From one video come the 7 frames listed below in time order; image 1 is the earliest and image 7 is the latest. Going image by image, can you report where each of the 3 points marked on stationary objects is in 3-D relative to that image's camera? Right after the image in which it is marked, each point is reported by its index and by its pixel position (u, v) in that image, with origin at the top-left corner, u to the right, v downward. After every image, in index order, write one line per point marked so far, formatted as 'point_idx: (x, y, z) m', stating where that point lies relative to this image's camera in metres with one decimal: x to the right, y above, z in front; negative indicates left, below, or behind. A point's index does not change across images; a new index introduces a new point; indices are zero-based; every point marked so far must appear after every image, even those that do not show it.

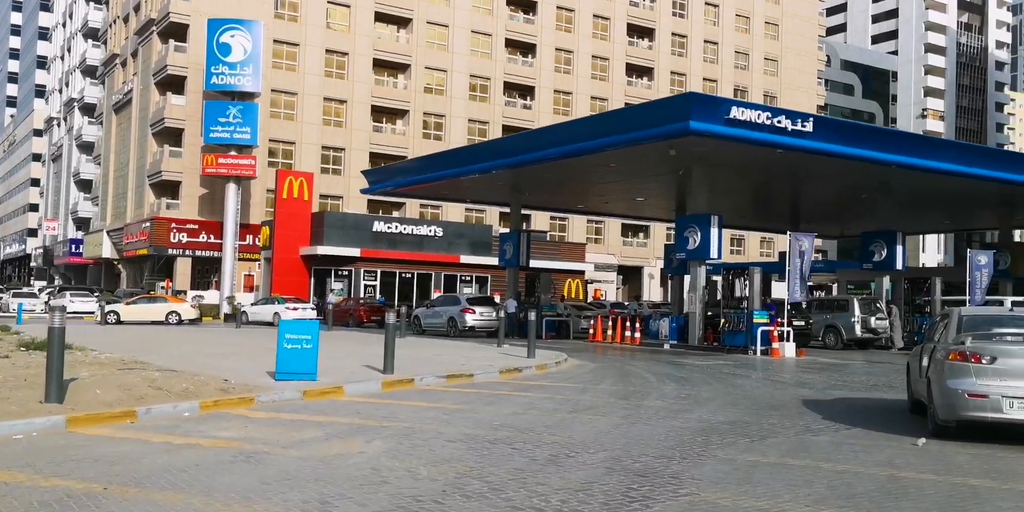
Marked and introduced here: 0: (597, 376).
0: (+1.5, -2.1, +16.5) m
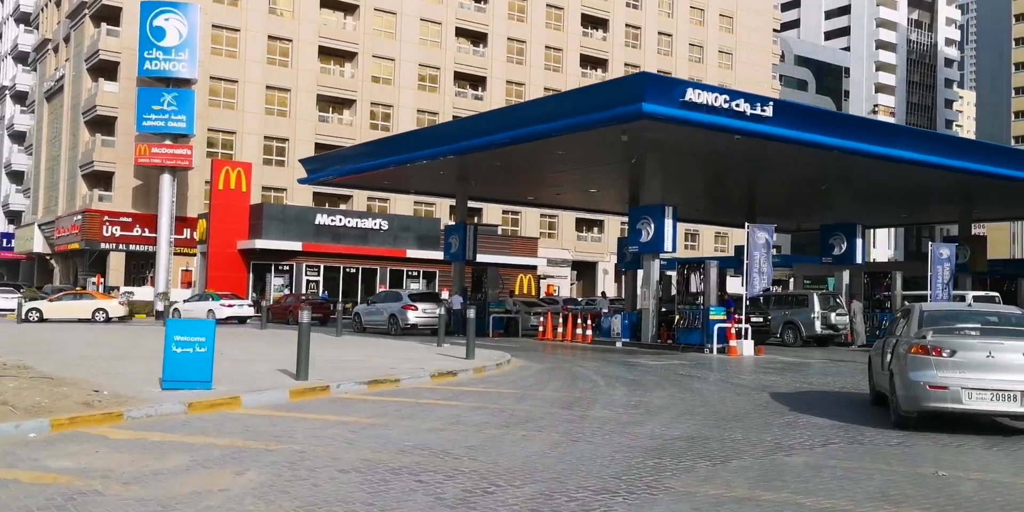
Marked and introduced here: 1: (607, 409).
0: (+0.5, -1.9, +15.0) m
1: (+1.1, -1.8, +11.0) m
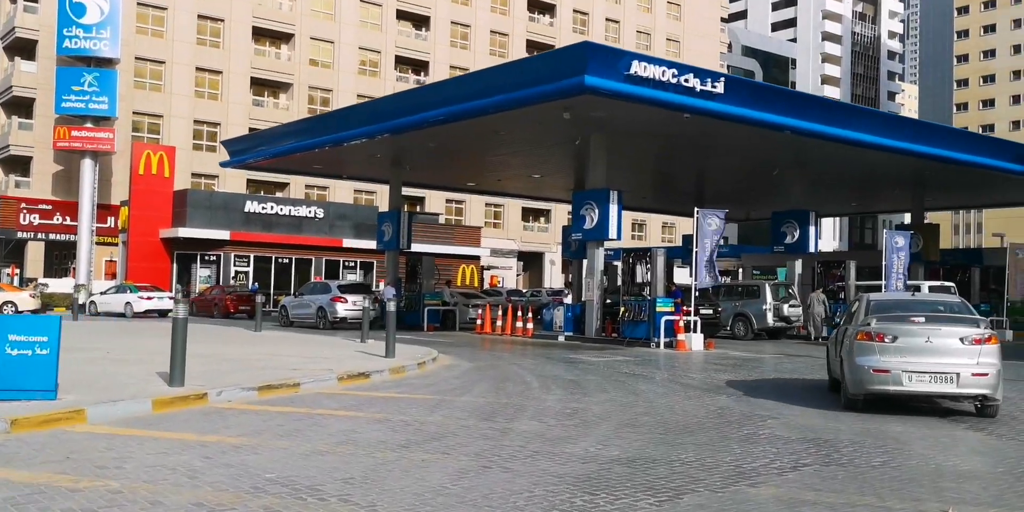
0: (-0.6, -1.7, +13.2) m
1: (+0.2, -1.6, +9.3) m
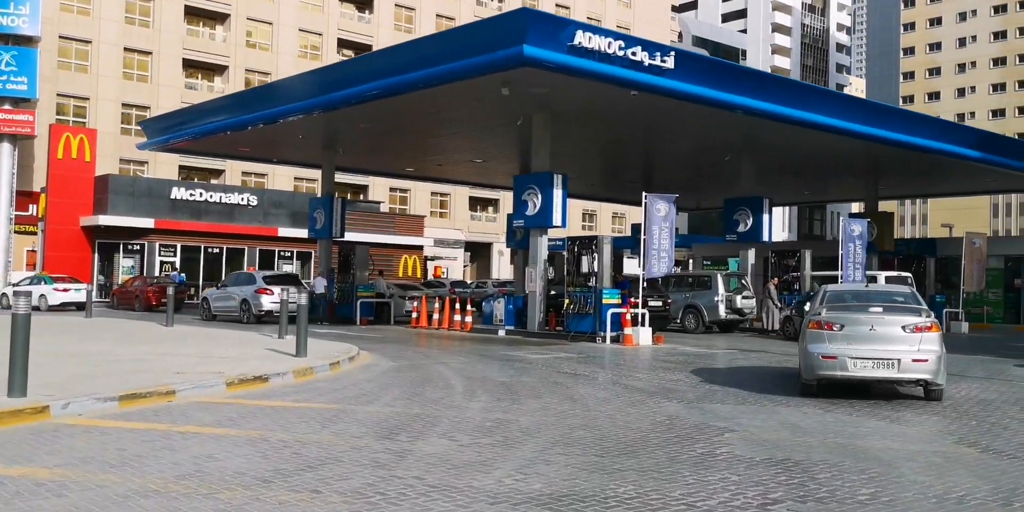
0: (-1.6, -1.6, +11.5) m
1: (-0.5, -1.5, +7.7) m
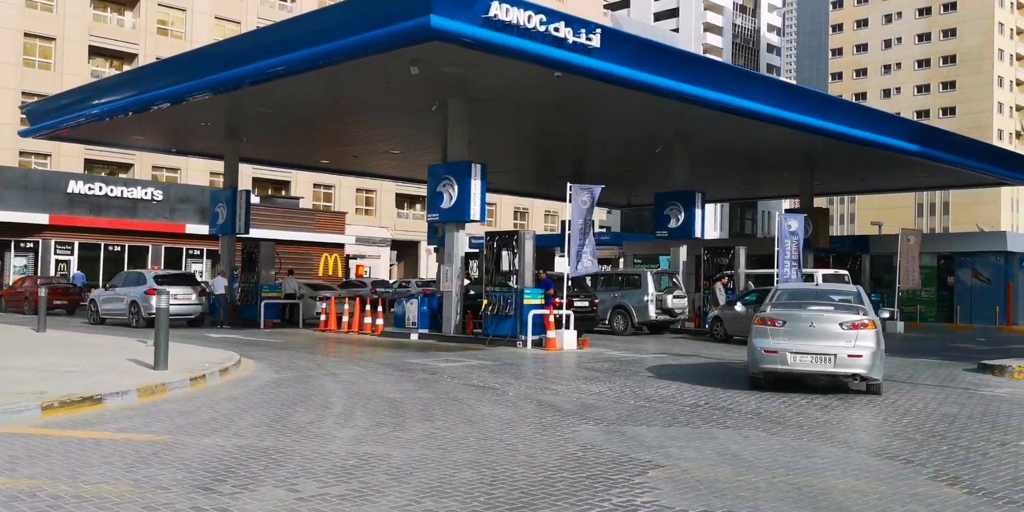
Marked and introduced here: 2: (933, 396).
0: (-2.7, -1.5, +9.6) m
1: (-1.4, -1.4, +5.8) m
2: (+5.1, -1.7, +11.6) m
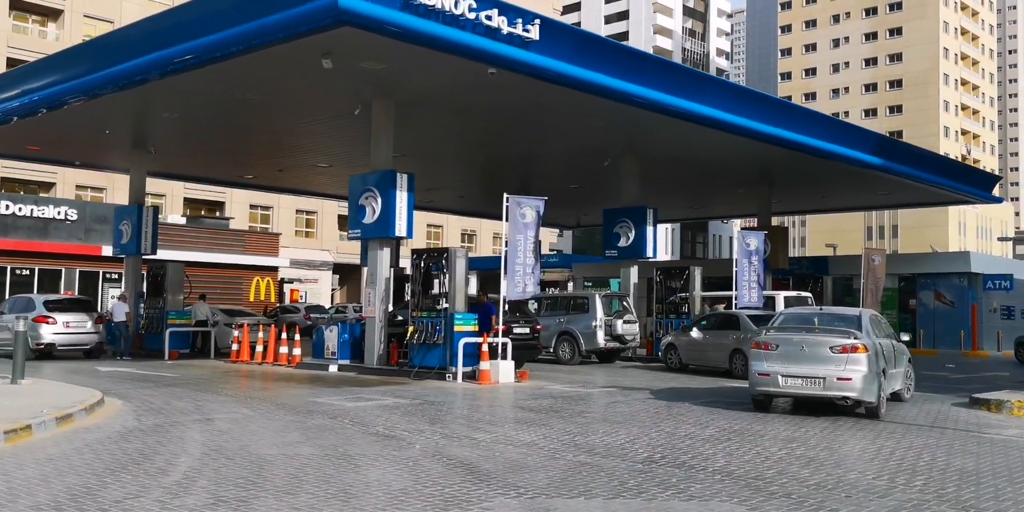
0: (-3.4, -1.6, +7.2) m
1: (-2.0, -1.4, +3.5) m
2: (+4.3, -1.9, +9.7) m
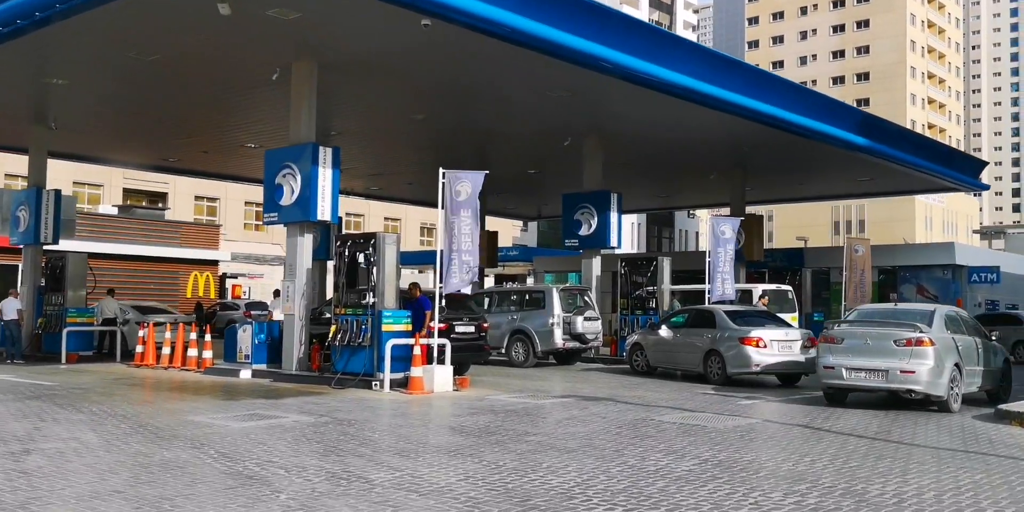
0: (-4.0, -1.5, +4.7) m
1: (-2.4, -1.3, +1.0) m
2: (+3.6, -1.7, +7.4) m
